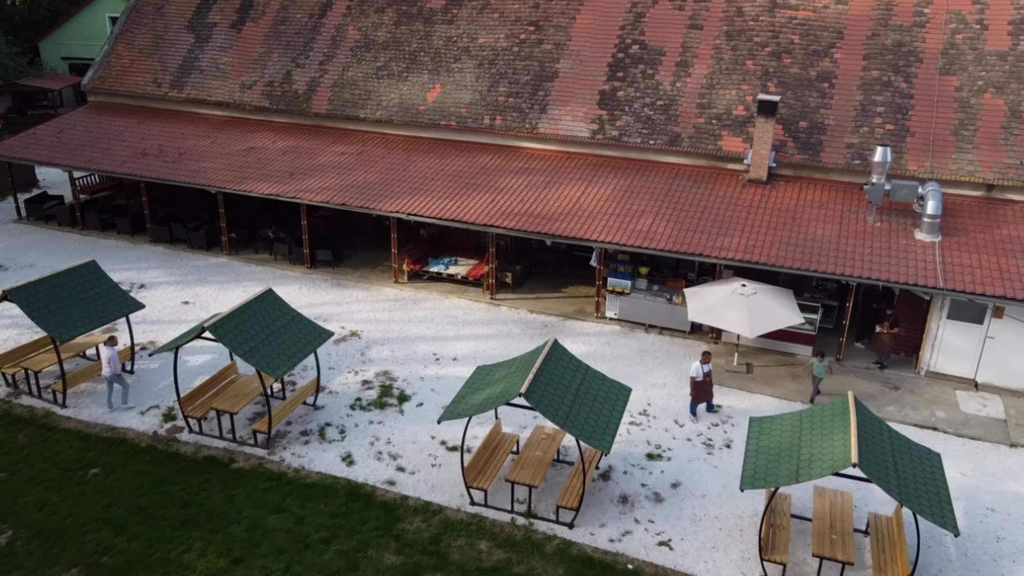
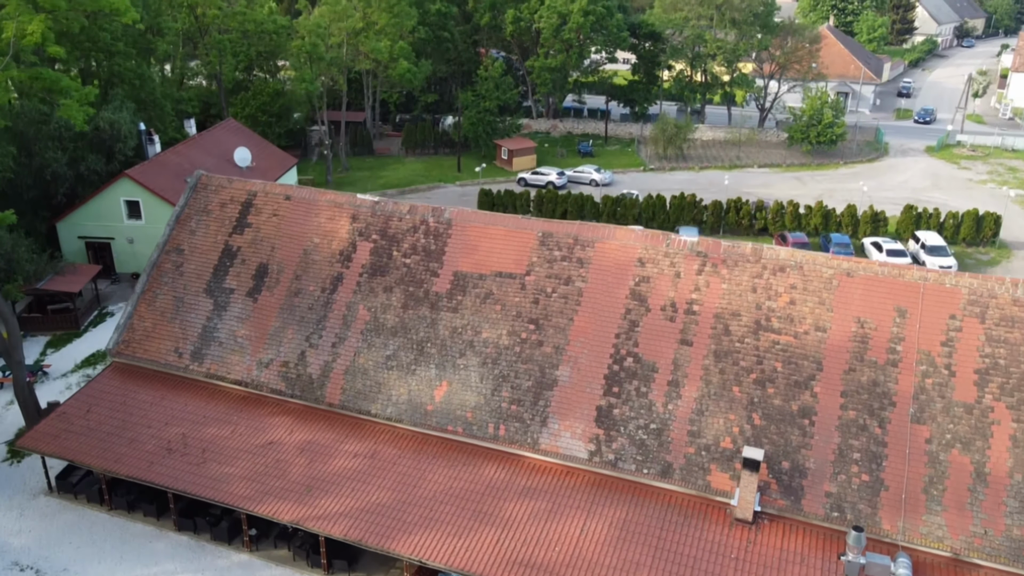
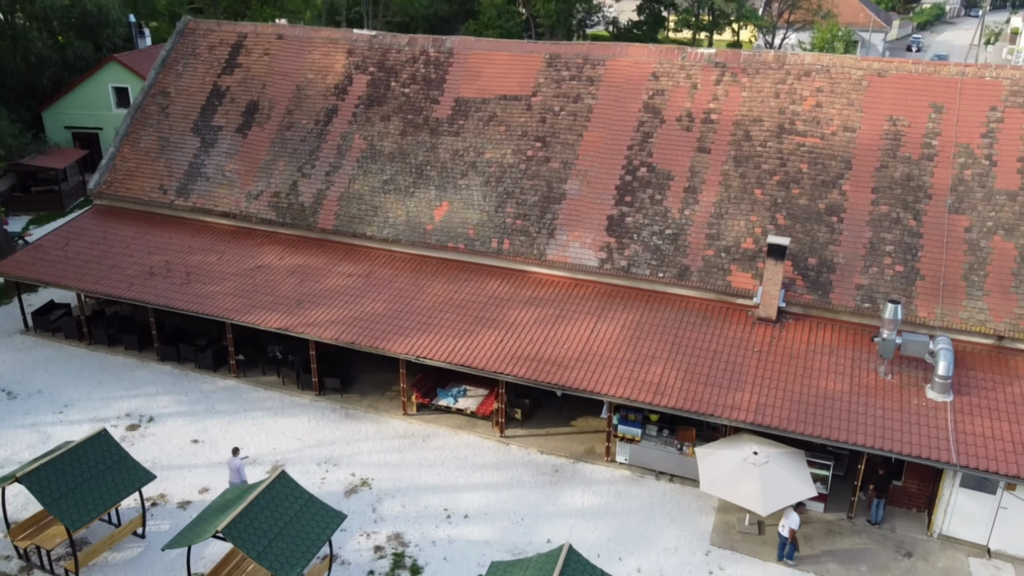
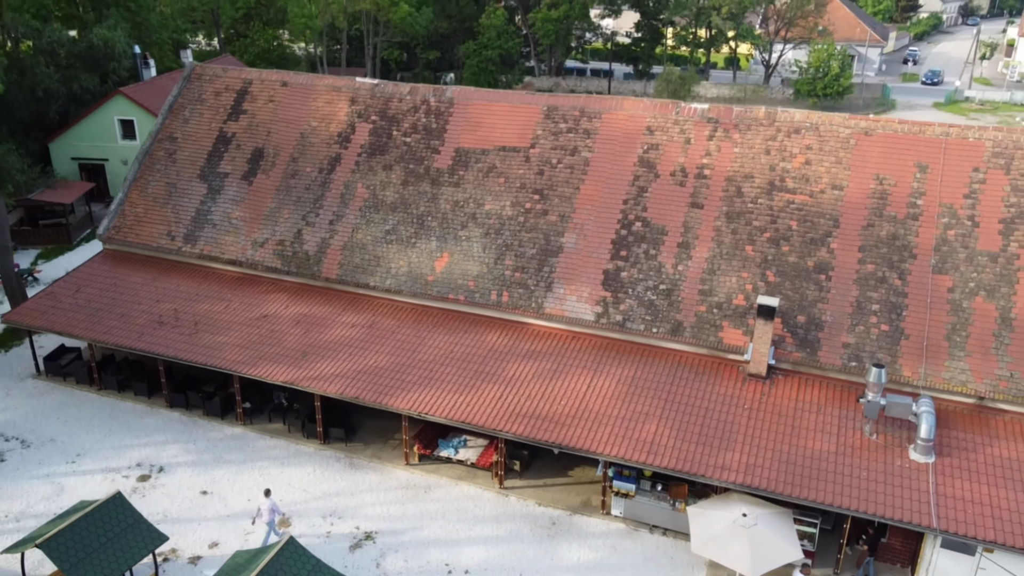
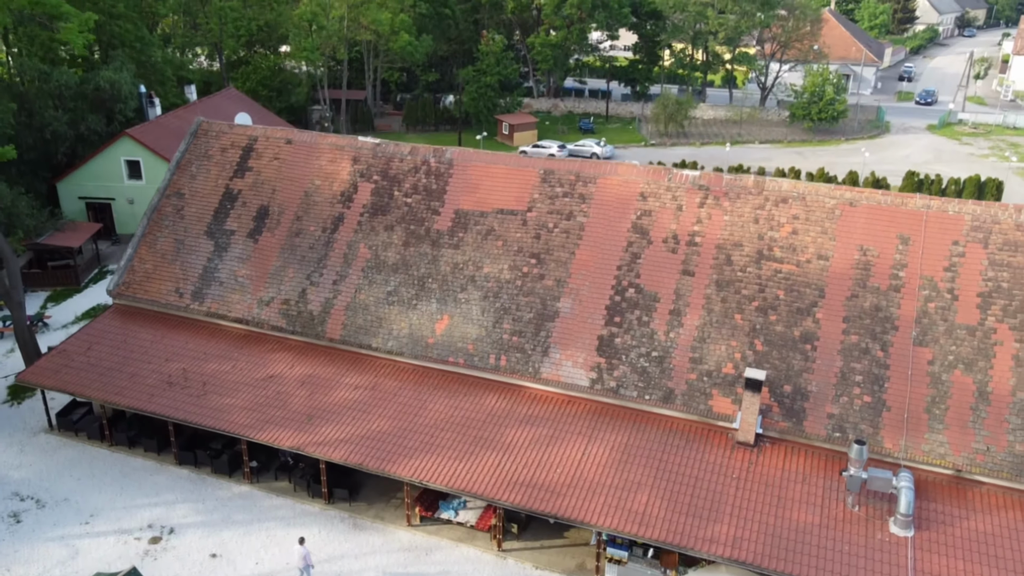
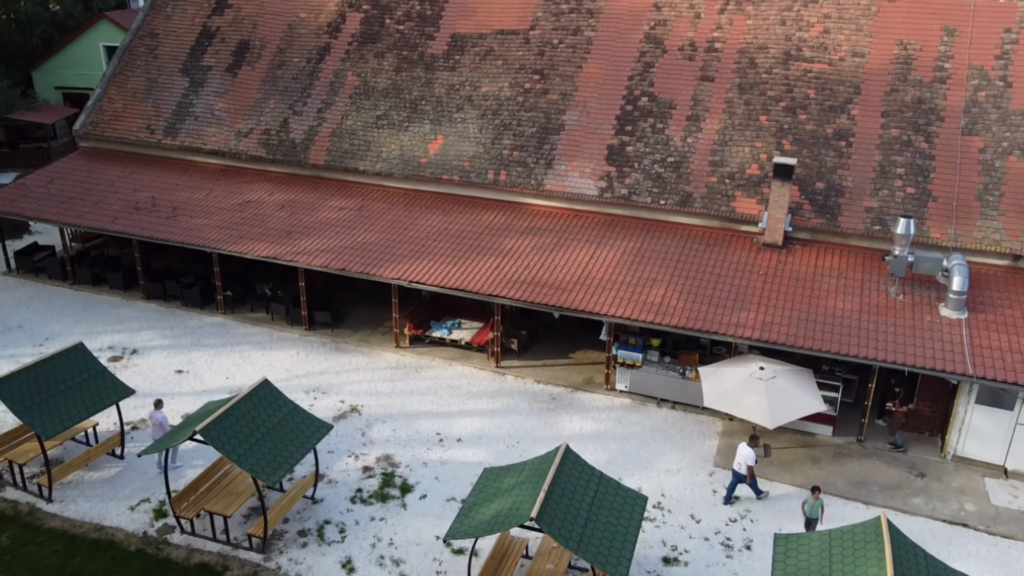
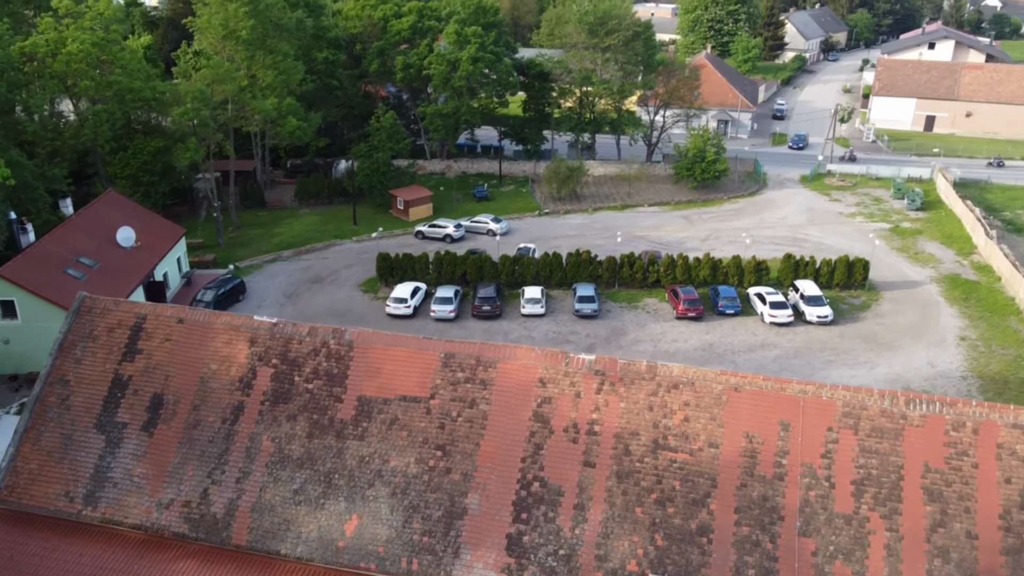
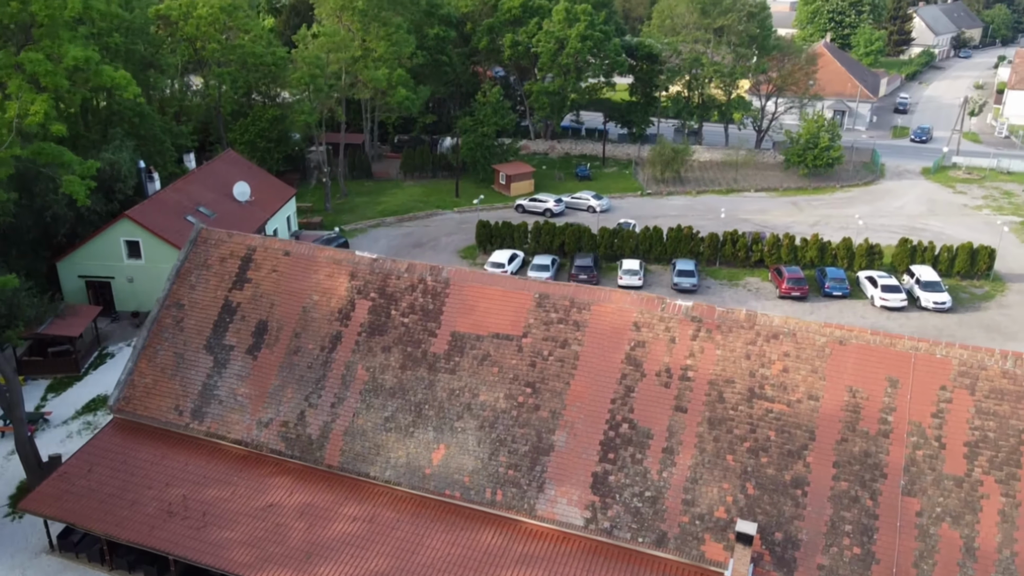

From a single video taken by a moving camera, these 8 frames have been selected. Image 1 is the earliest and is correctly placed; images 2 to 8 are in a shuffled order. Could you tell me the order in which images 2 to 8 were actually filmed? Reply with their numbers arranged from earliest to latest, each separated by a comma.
6, 3, 4, 5, 2, 8, 7
